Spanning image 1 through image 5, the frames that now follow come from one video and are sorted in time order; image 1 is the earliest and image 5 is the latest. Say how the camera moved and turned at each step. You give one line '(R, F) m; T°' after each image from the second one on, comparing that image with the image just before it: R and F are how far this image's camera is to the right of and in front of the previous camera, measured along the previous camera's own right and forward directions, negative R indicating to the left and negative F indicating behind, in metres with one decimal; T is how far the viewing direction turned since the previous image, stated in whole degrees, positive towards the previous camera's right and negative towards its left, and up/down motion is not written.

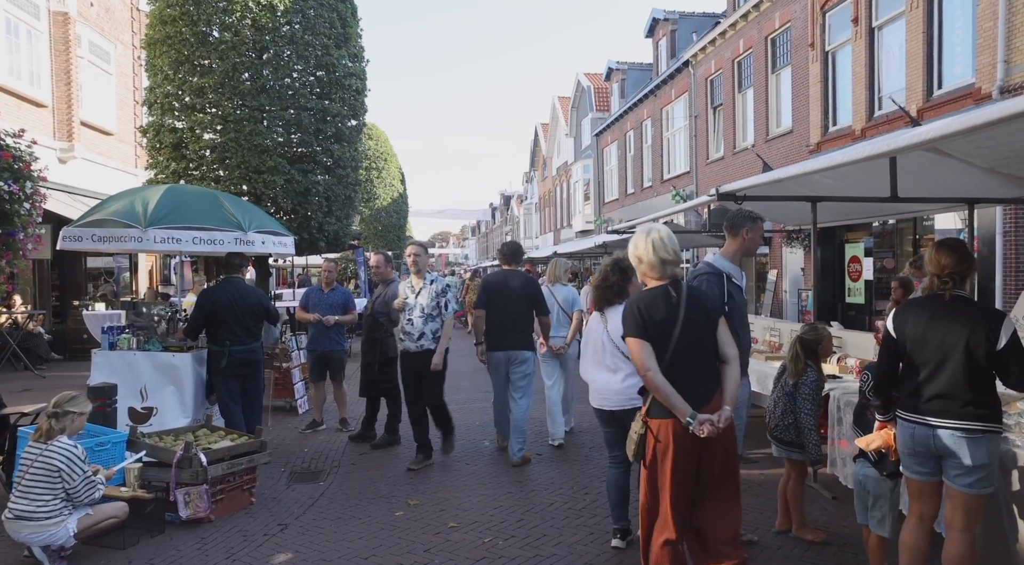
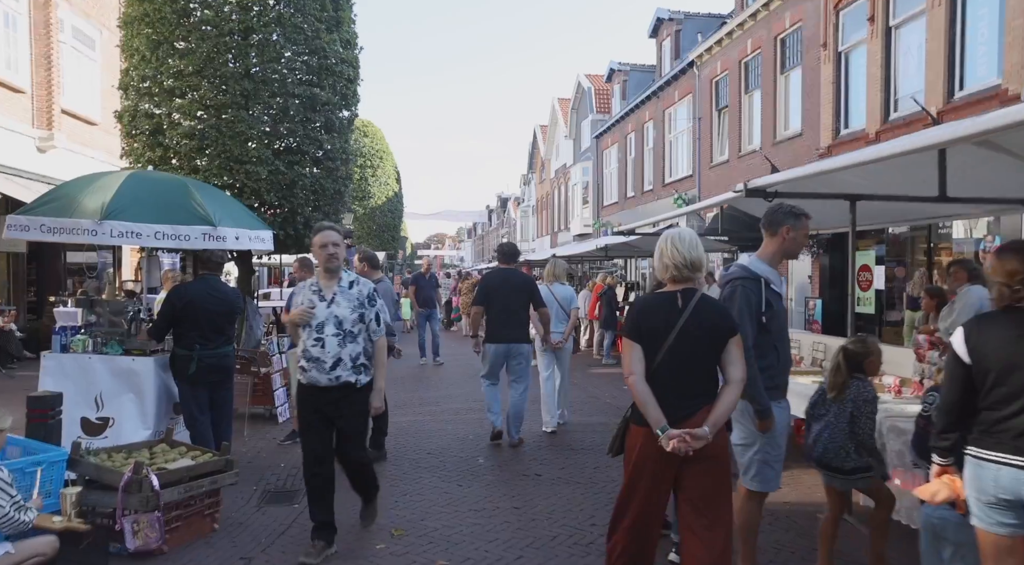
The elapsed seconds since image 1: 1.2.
(0.0, +0.6) m; 0°
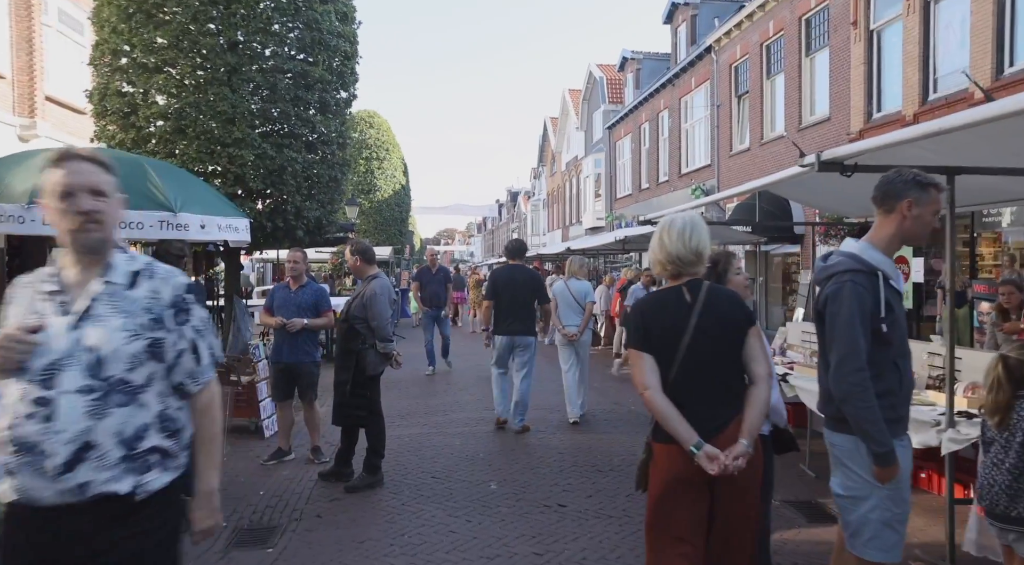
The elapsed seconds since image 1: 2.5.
(0.0, +0.9) m; -1°
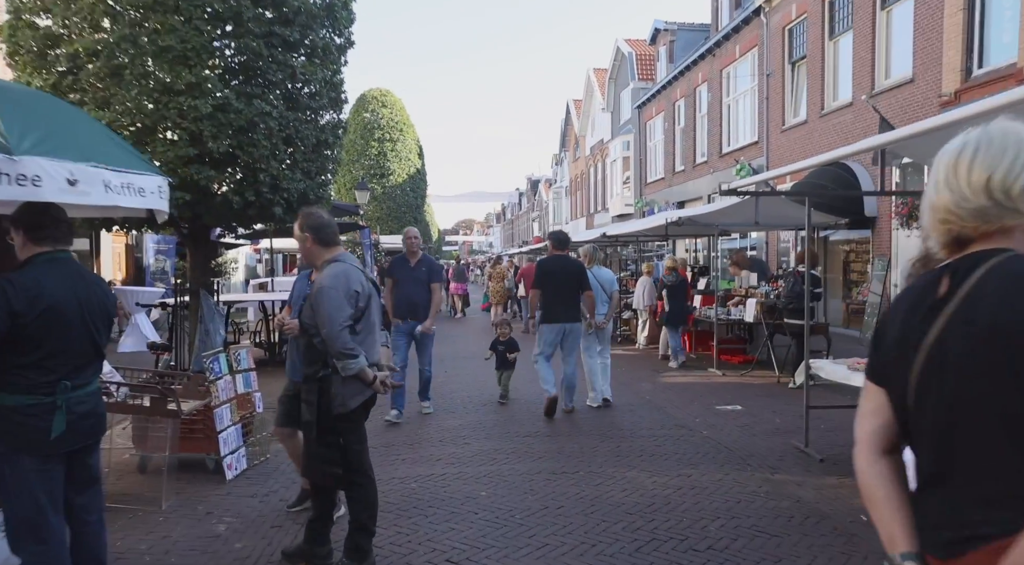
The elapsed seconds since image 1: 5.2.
(-0.2, +2.0) m; -1°
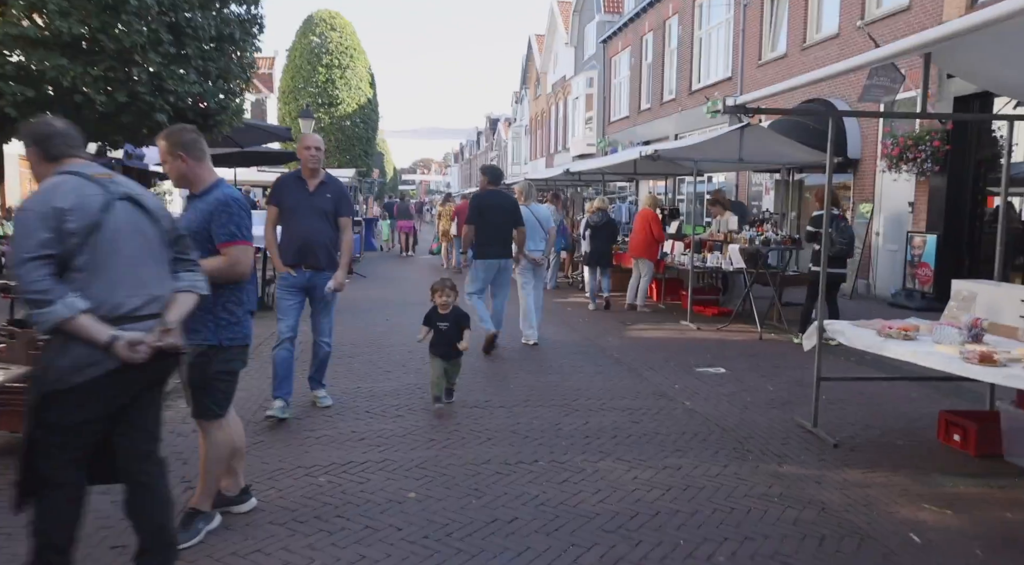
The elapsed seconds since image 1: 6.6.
(+0.1, +1.4) m; +3°
